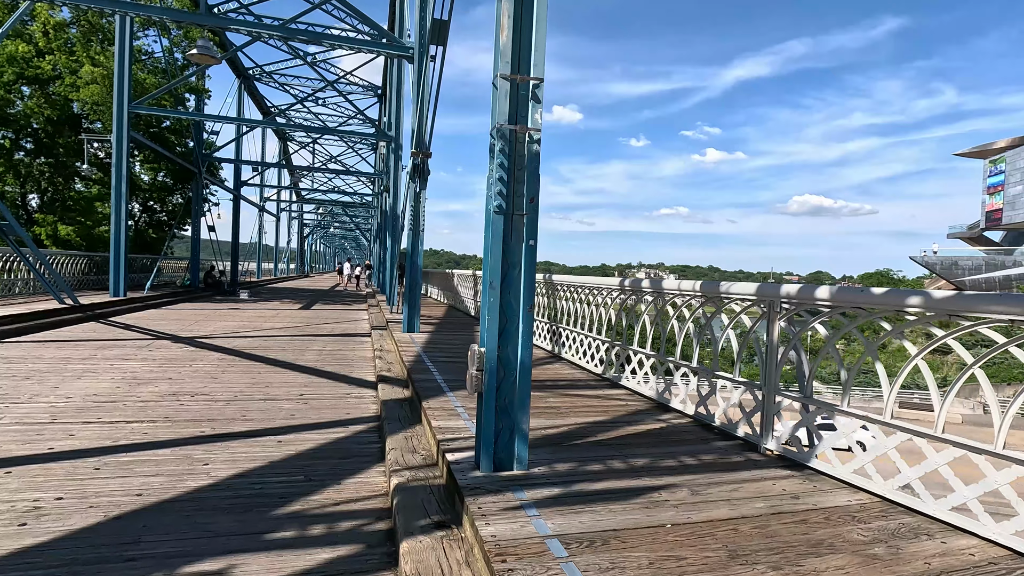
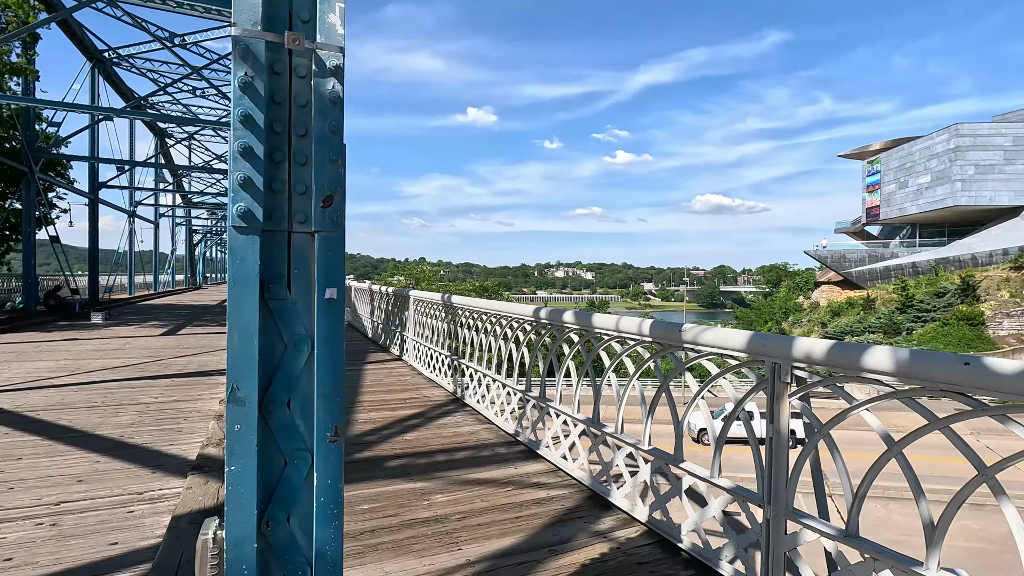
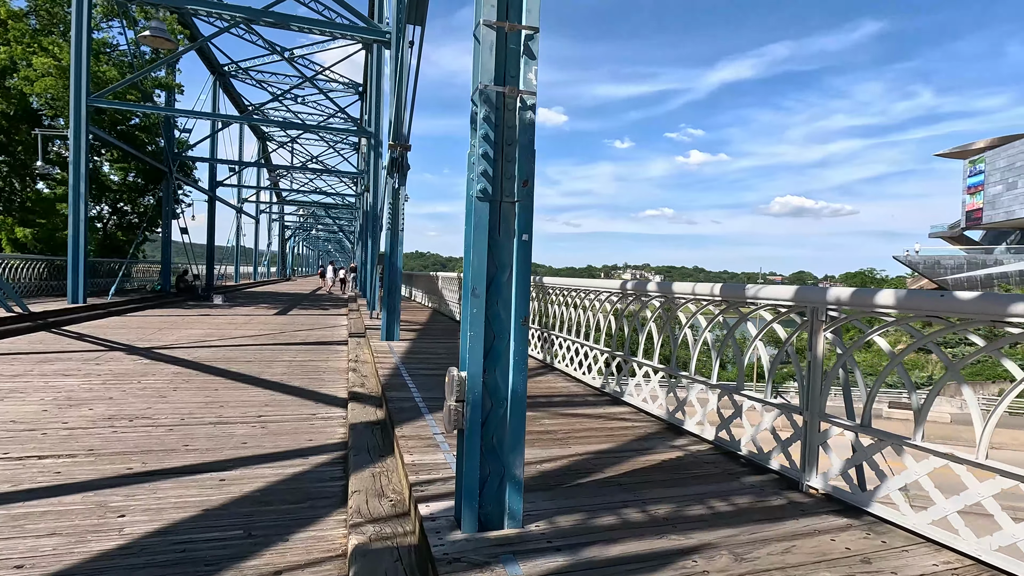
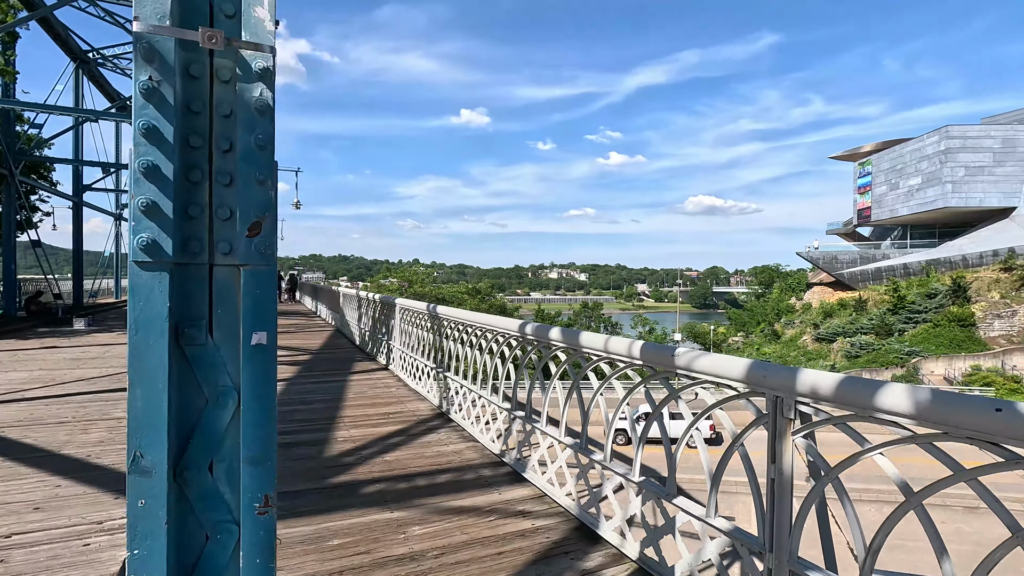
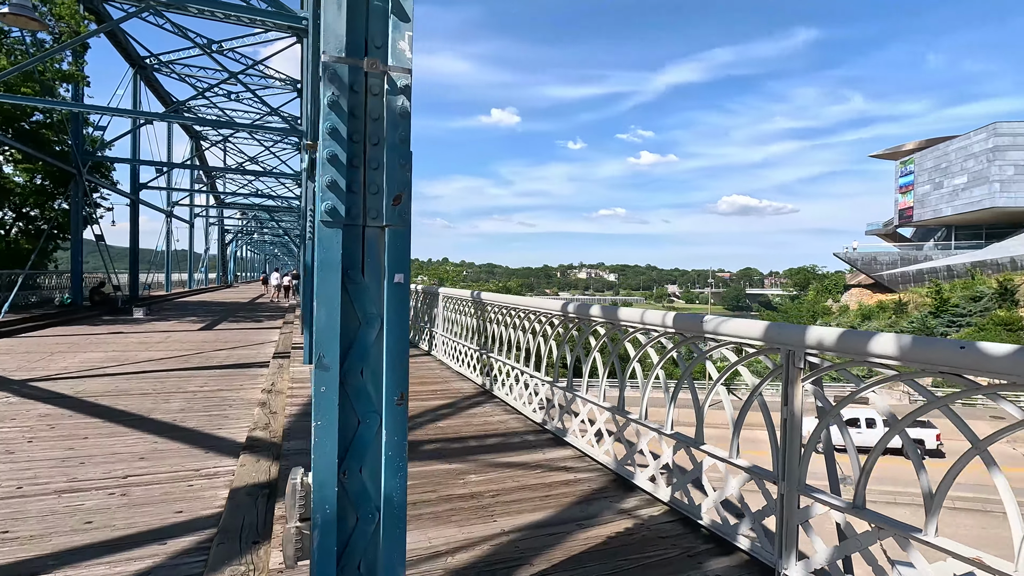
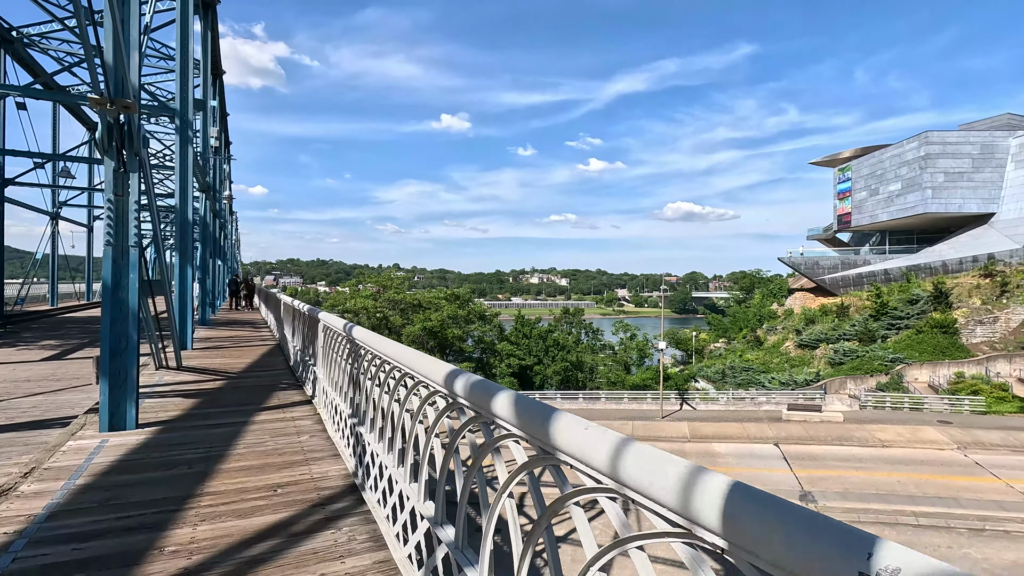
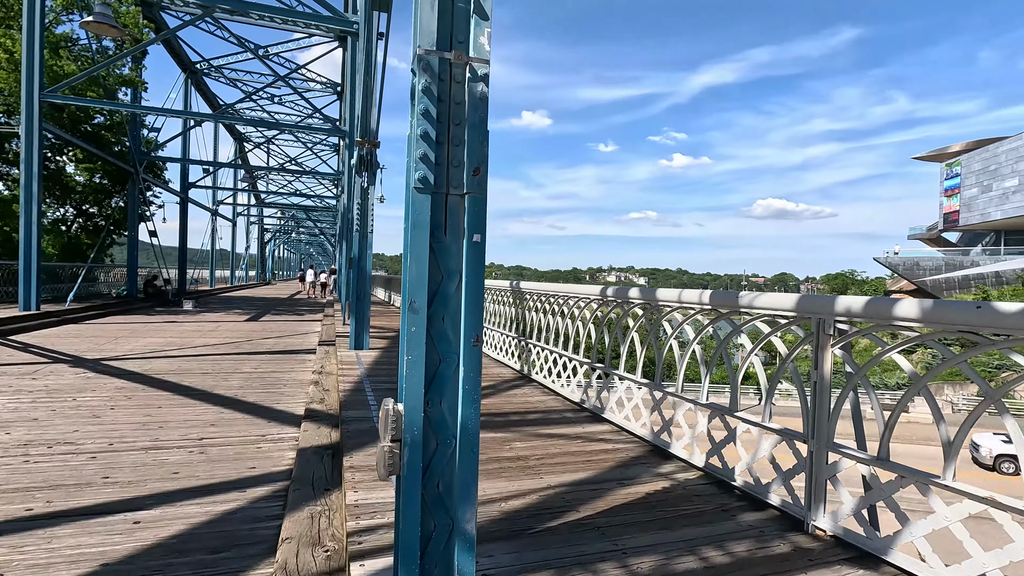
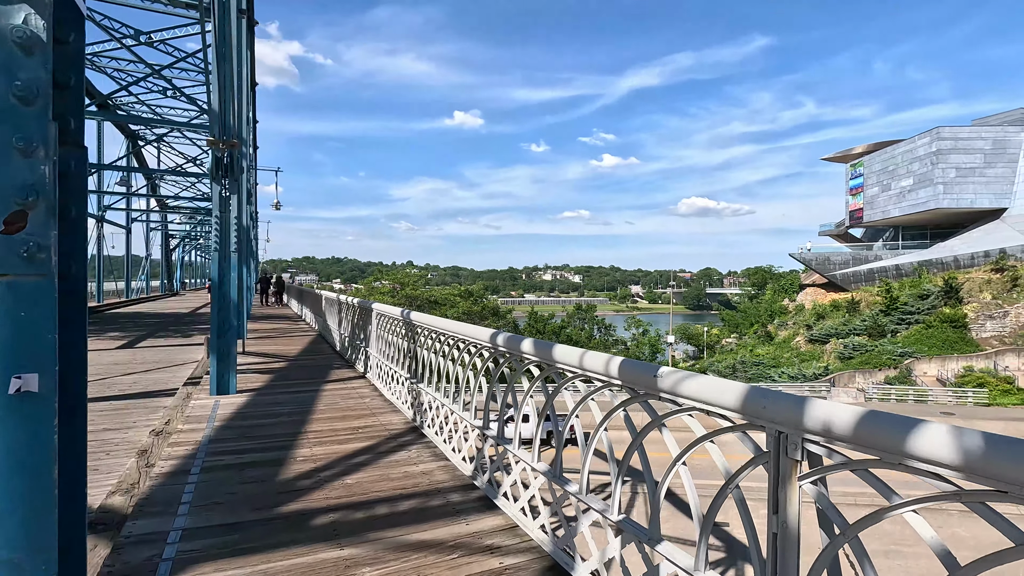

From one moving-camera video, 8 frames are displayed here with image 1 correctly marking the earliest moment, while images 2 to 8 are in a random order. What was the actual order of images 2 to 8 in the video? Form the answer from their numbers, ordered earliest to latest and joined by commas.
3, 7, 5, 2, 4, 8, 6
